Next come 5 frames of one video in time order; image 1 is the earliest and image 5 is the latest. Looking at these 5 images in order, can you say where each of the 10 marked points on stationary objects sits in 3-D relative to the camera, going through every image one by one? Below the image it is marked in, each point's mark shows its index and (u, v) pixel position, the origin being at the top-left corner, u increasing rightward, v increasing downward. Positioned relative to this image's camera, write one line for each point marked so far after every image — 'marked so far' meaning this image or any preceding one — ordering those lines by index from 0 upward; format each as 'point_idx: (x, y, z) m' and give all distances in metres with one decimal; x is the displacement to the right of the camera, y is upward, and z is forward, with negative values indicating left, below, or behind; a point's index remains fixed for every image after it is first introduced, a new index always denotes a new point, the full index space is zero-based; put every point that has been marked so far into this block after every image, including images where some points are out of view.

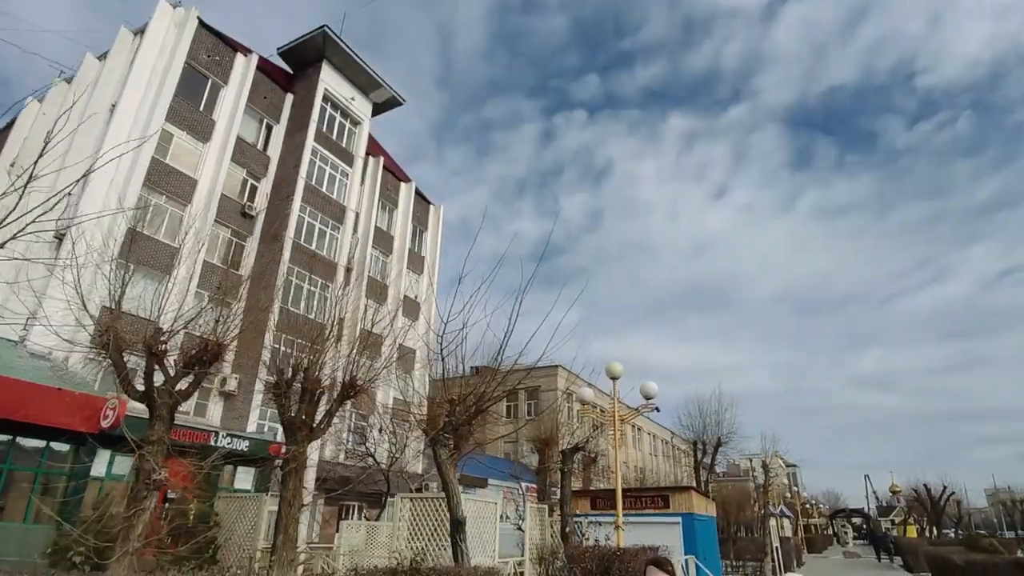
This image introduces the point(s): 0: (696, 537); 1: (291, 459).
0: (+3.5, -4.8, +11.1) m
1: (-3.0, -2.3, +7.8) m
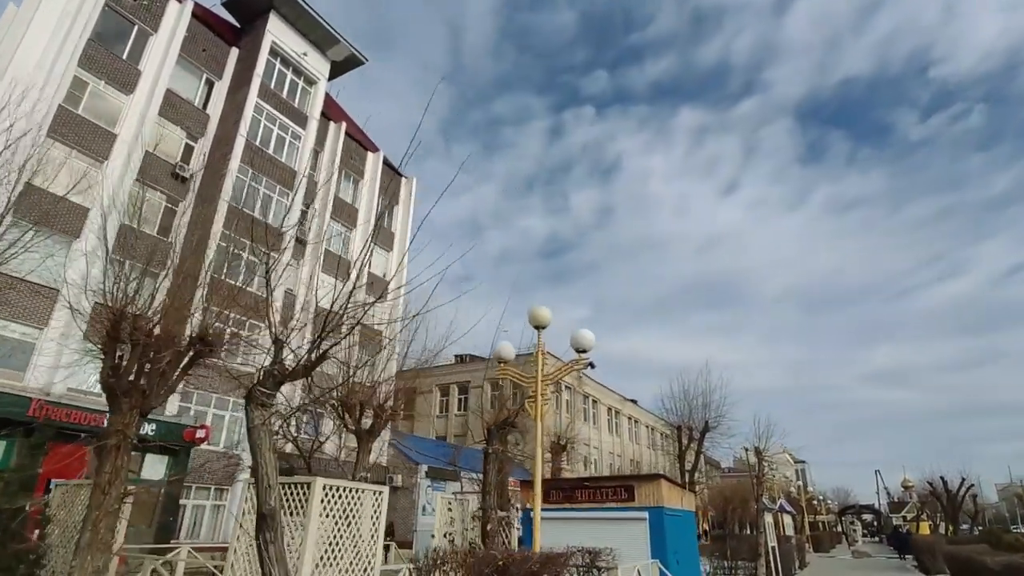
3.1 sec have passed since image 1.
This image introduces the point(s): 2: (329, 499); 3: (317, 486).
0: (+2.4, -3.9, +9.1) m
1: (-4.2, -1.5, +6.0) m
2: (-1.8, -2.0, +5.5) m
3: (-1.8, -1.8, +5.4) m
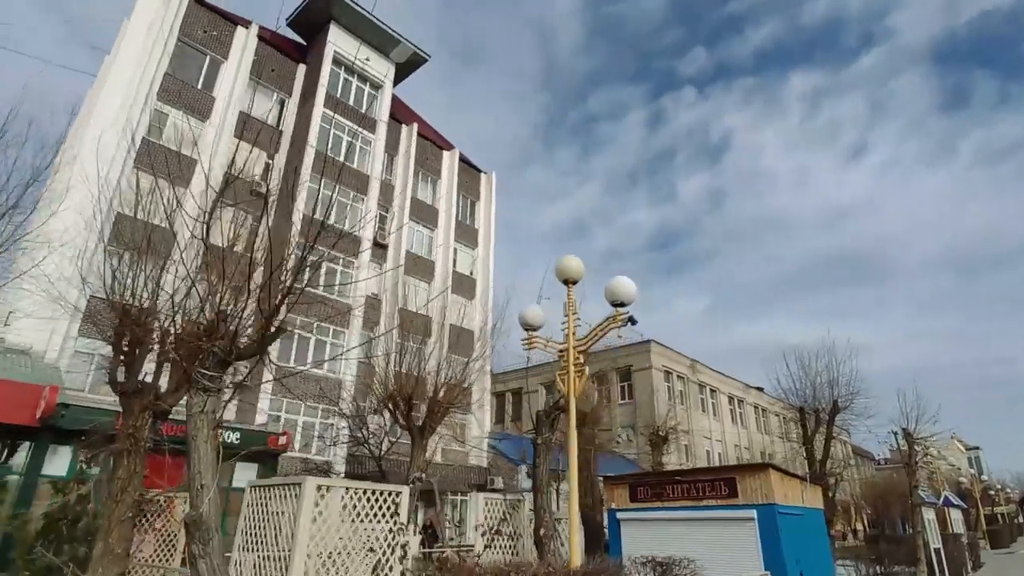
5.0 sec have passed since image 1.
0: (+3.4, -3.2, +7.4) m
1: (-3.8, -1.5, +5.6) m
2: (-1.5, -1.7, +4.7) m
3: (-1.6, -1.6, +4.6) m
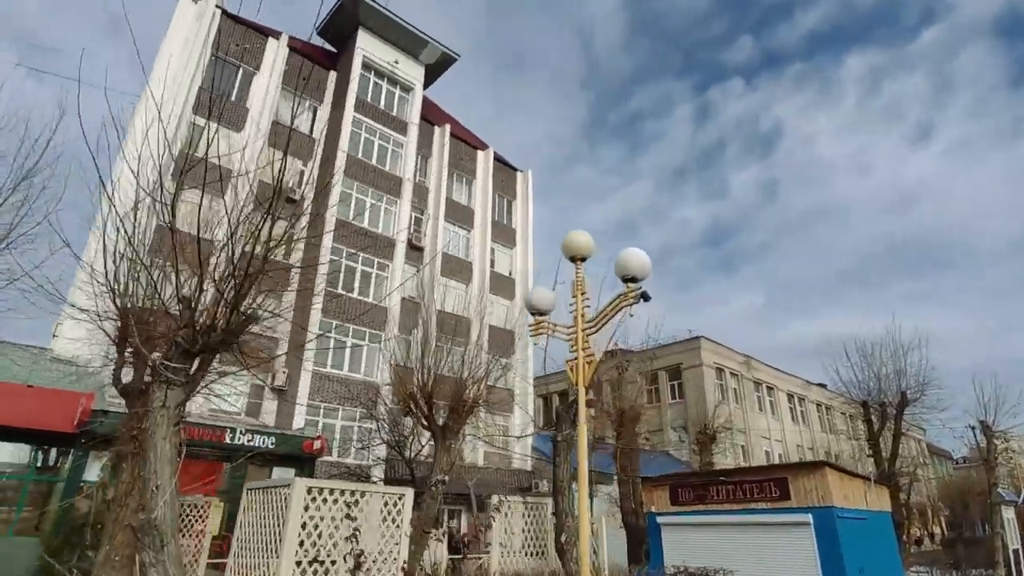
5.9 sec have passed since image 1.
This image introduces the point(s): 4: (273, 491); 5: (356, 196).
0: (+3.8, -2.9, +6.6) m
1: (-3.7, -1.4, +5.5) m
2: (-1.4, -1.6, +4.4) m
3: (-1.6, -1.5, +4.2) m
4: (-2.1, -1.7, +4.9) m
5: (-4.7, +2.8, +17.5) m
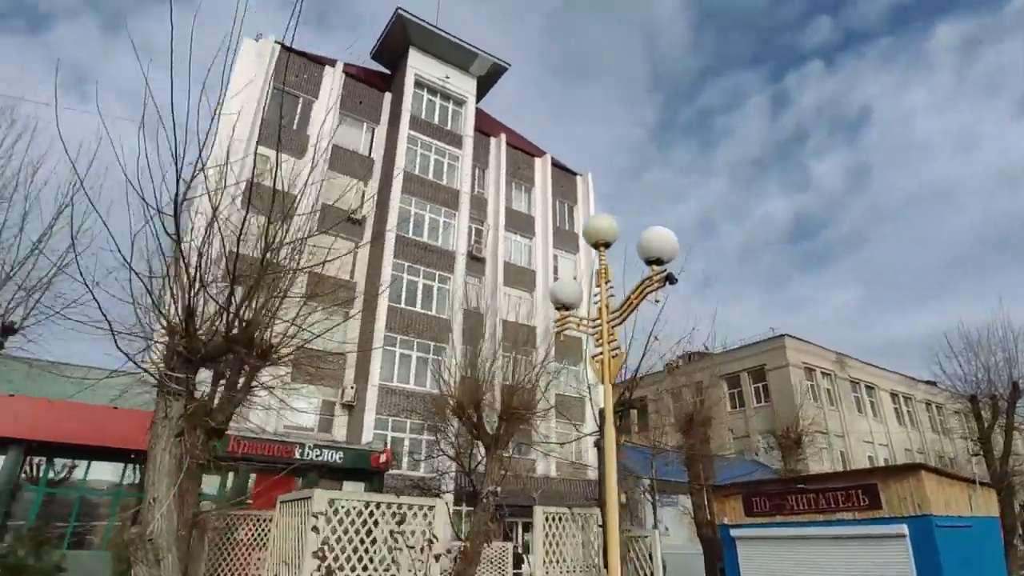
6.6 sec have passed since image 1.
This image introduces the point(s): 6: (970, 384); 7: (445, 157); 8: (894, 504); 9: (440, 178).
0: (+4.3, -2.7, +5.7) m
1: (-3.3, -1.6, +5.6) m
2: (-1.2, -1.7, +4.2) m
3: (-1.4, -1.5, +4.1) m
4: (-1.7, -1.8, +4.9) m
5: (-3.0, +2.4, +17.7) m
6: (+12.6, -2.6, +15.3) m
7: (-2.2, +4.3, +19.1) m
8: (+4.1, -2.3, +6.2) m
9: (-2.3, +3.6, +18.7) m
